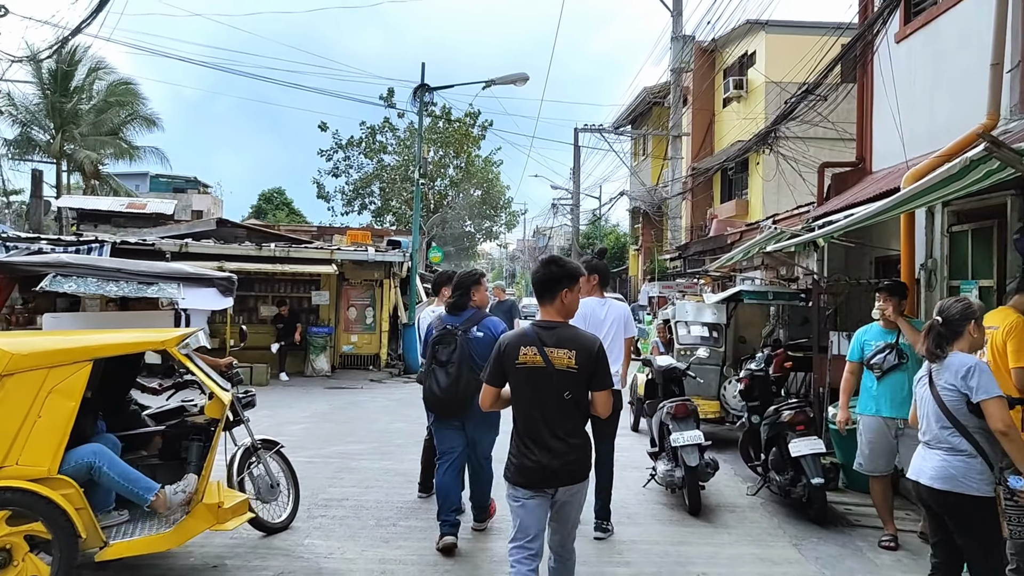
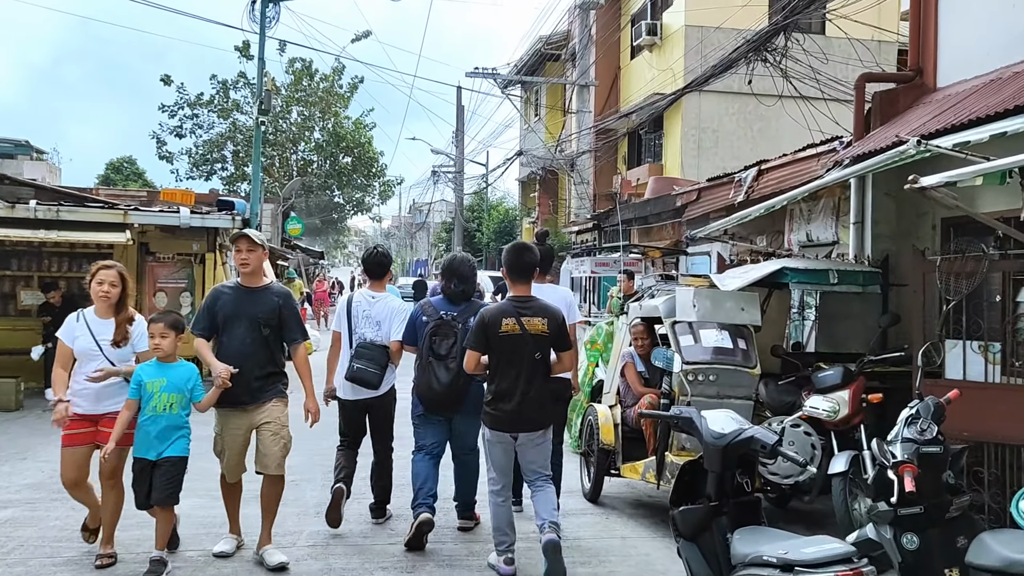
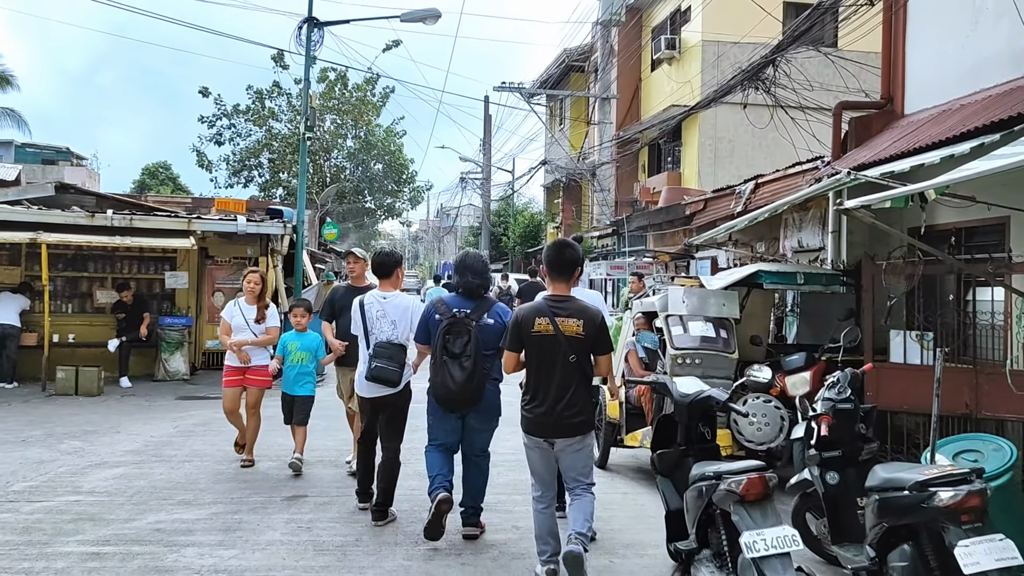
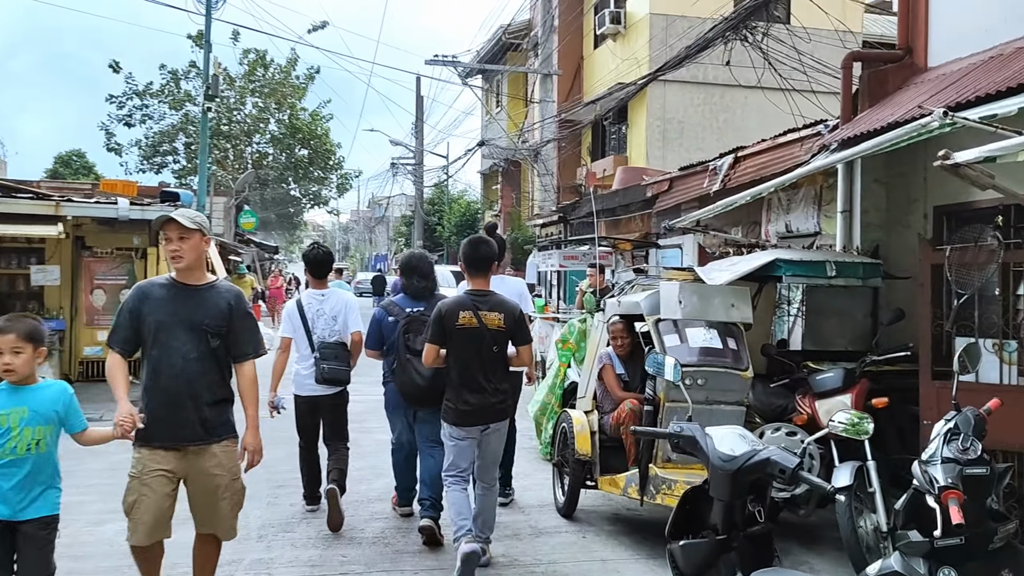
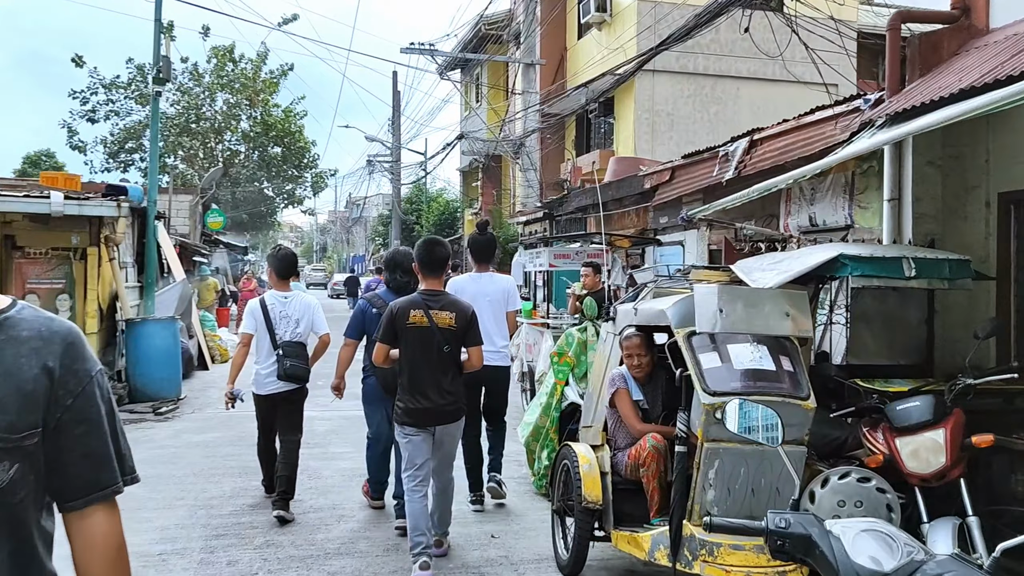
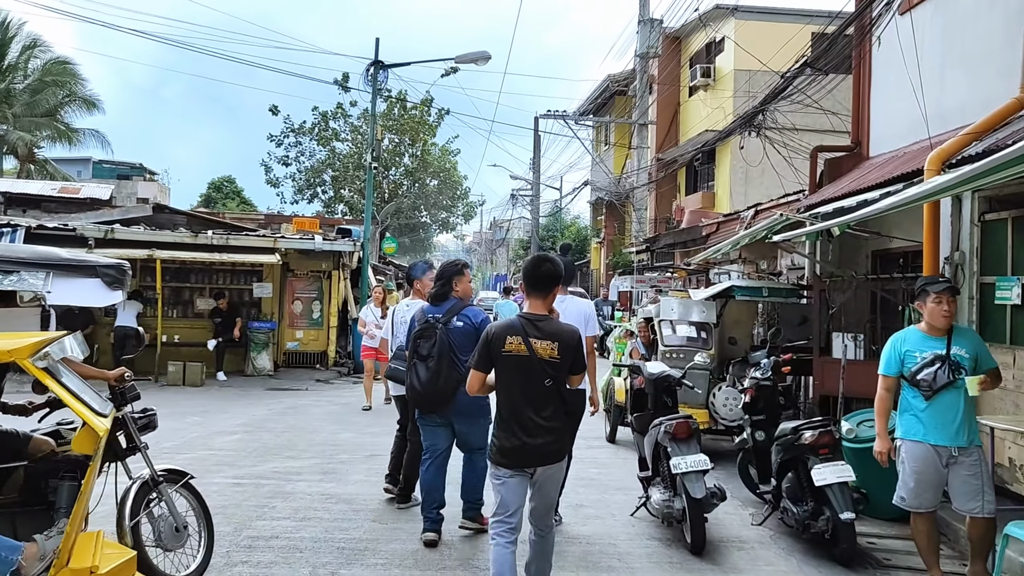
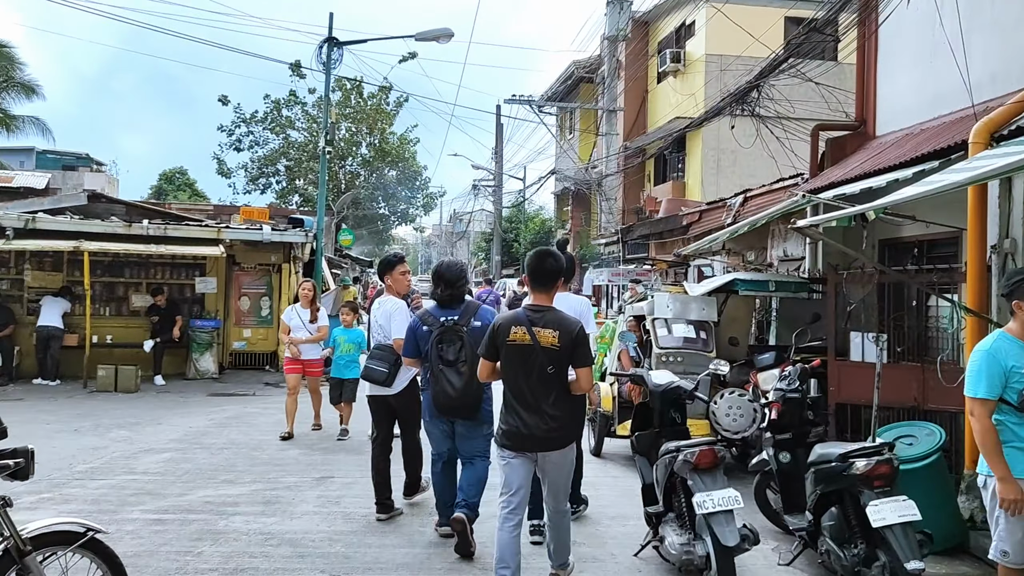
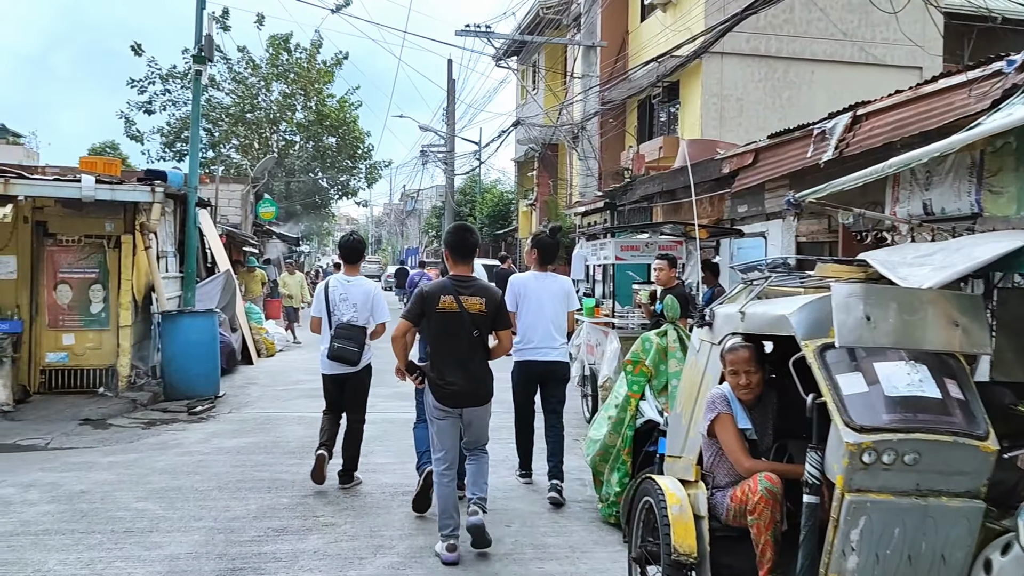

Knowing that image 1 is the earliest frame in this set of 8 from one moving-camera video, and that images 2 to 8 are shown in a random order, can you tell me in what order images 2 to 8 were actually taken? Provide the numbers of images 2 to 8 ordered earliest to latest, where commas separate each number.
6, 7, 3, 2, 4, 5, 8
